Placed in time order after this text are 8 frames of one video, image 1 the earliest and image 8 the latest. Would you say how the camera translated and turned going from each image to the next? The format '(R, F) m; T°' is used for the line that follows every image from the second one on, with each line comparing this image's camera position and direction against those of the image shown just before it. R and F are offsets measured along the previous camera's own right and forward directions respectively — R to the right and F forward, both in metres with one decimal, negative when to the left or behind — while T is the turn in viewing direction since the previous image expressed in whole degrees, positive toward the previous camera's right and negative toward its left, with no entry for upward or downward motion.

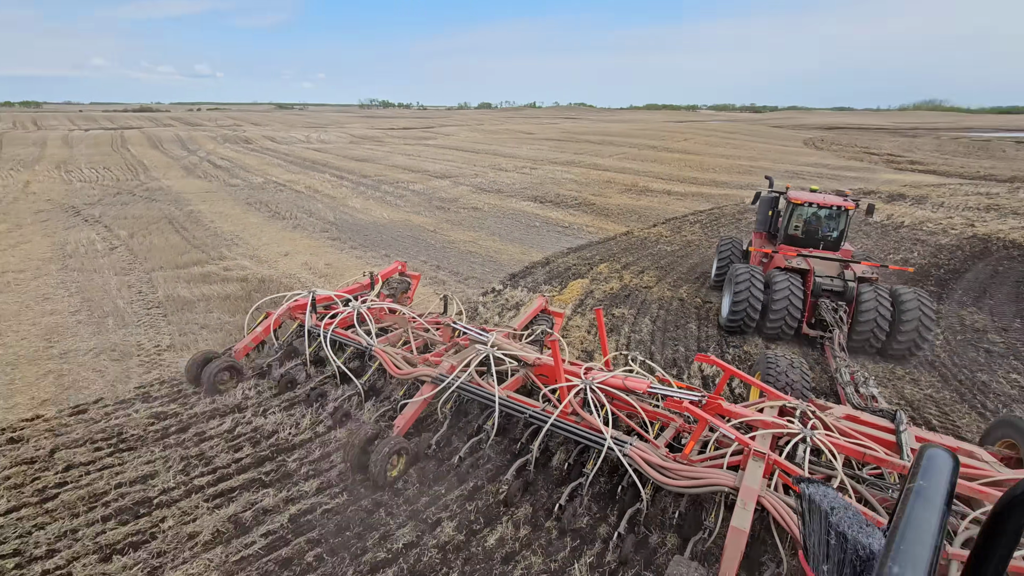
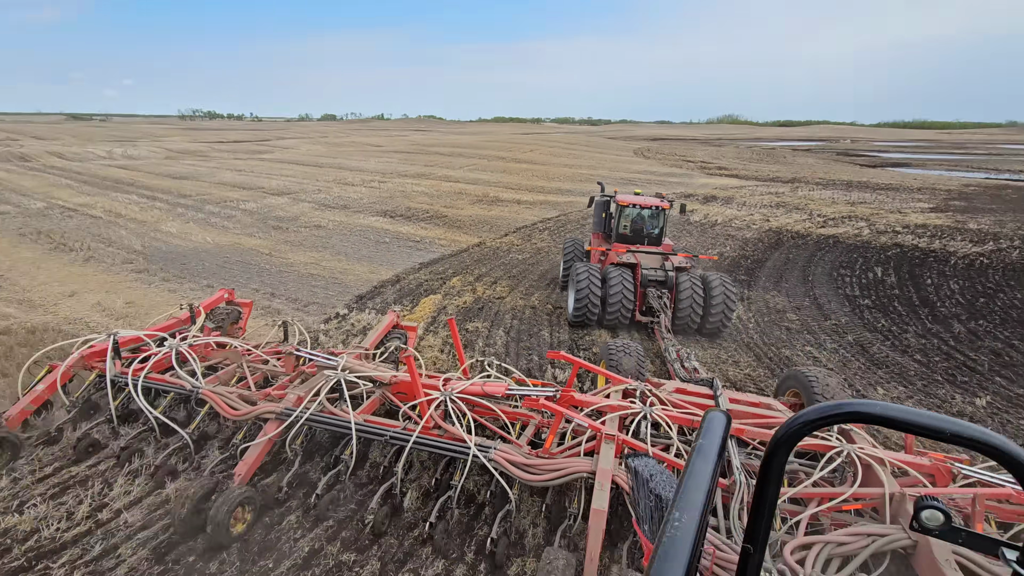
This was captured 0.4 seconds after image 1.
(+0.2, +0.2) m; +15°
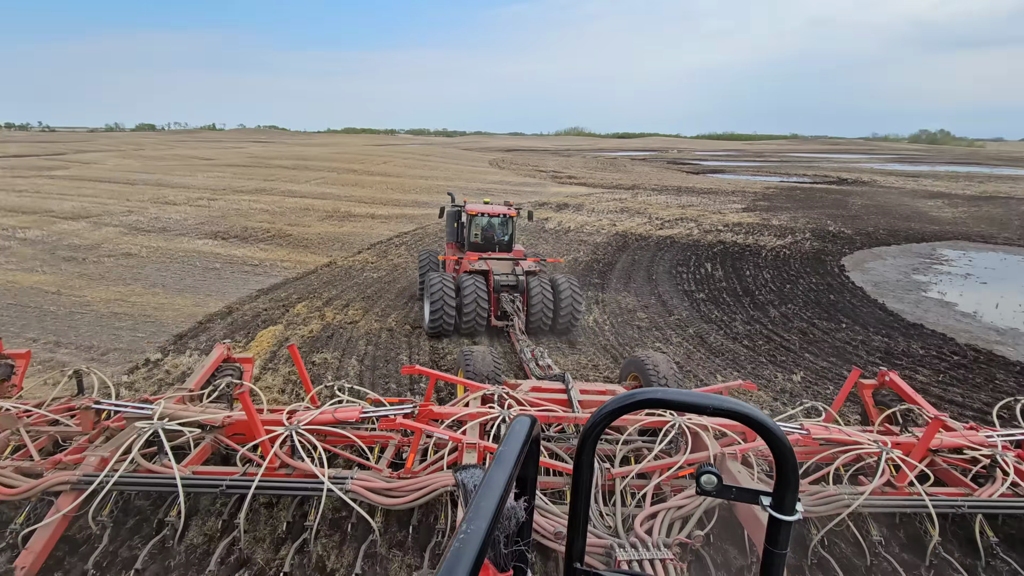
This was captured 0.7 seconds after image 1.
(+0.2, +0.3) m; +15°
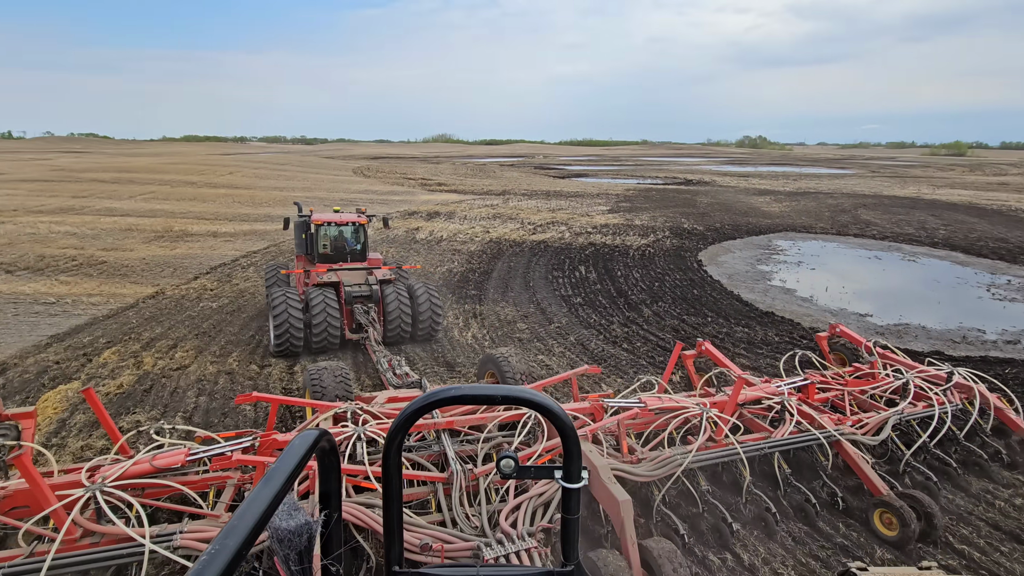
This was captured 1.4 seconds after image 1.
(+0.1, +0.5) m; +13°
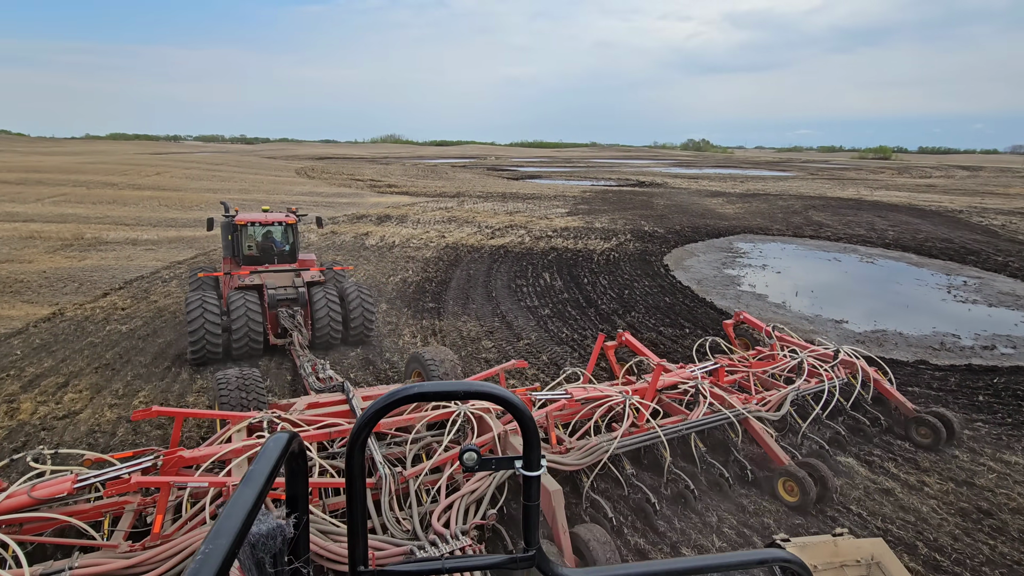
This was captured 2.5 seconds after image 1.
(-0.1, +0.7) m; +5°
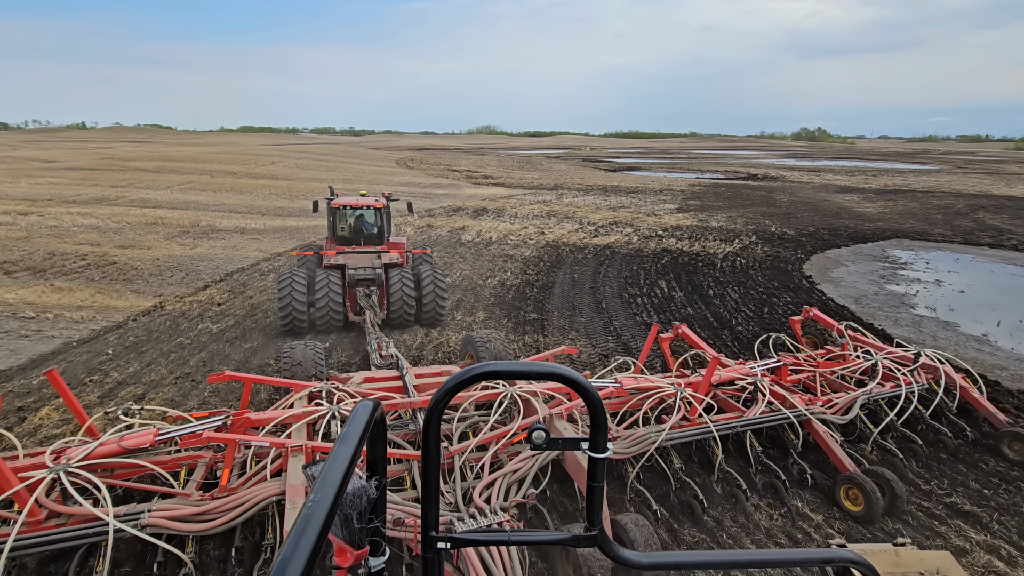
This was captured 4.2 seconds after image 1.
(-0.4, +1.0) m; -10°
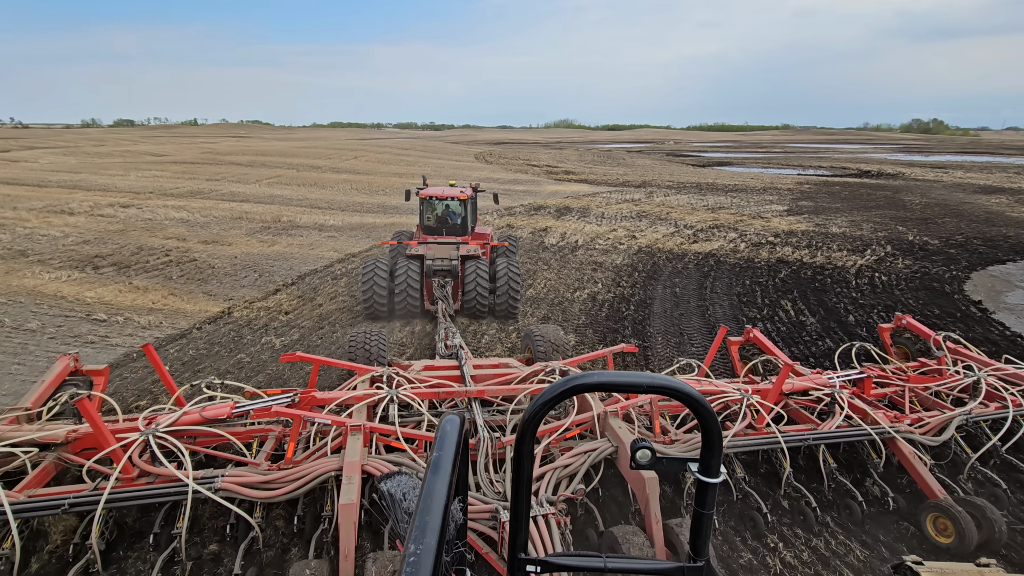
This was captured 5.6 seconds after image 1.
(-0.3, +1.0) m; -8°
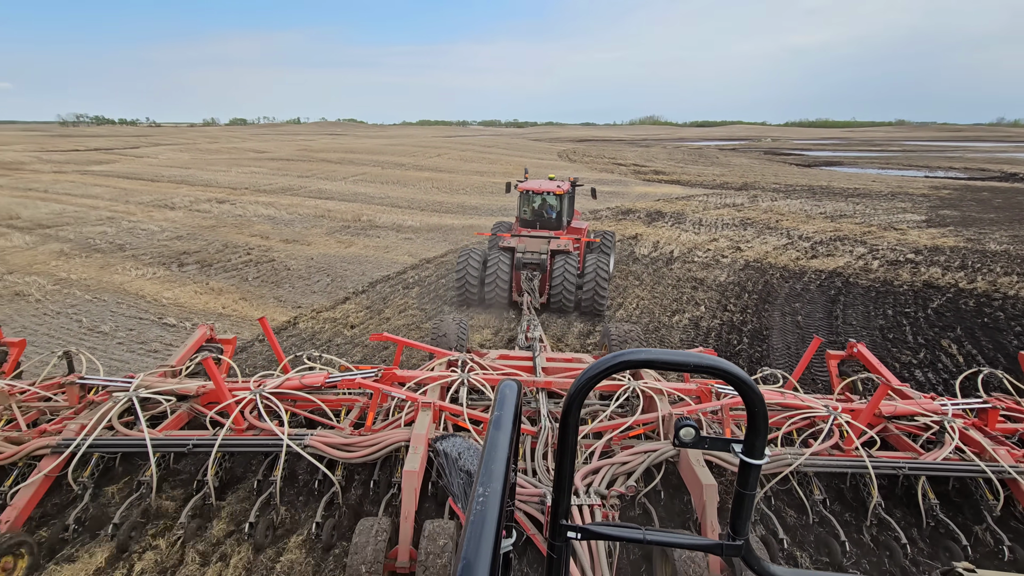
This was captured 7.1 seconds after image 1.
(-0.2, +0.8) m; -8°
